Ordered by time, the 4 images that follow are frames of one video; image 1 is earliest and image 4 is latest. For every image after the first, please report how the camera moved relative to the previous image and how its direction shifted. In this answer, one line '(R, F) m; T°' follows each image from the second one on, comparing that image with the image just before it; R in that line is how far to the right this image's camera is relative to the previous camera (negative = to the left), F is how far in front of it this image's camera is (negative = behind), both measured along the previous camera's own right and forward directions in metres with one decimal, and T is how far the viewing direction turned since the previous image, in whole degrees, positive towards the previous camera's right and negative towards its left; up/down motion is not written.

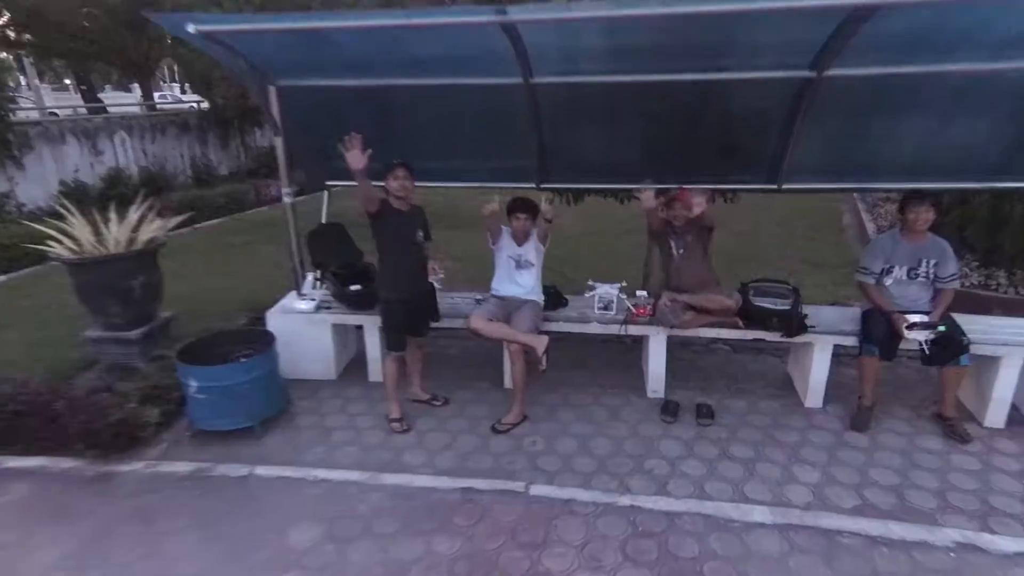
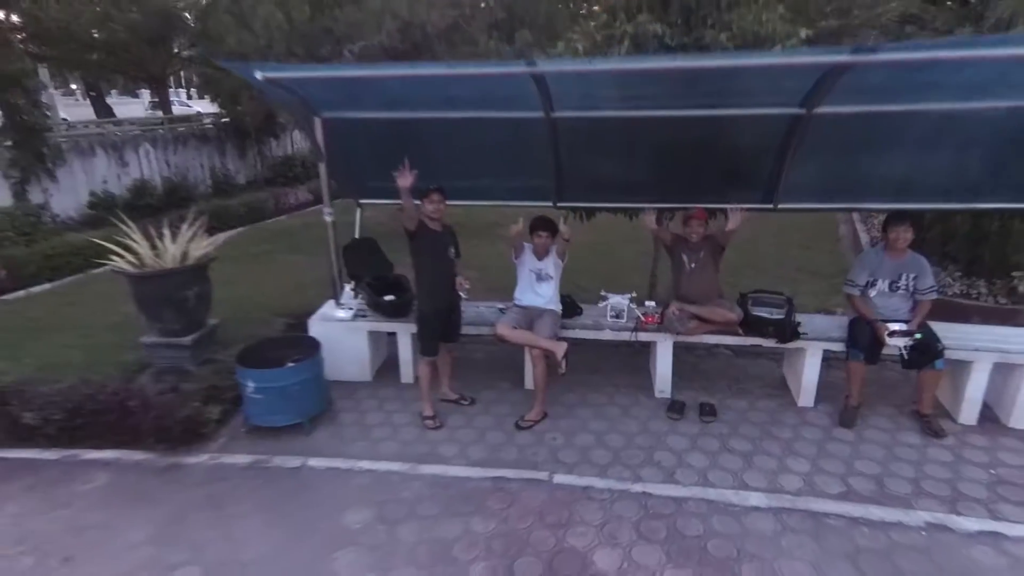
(-0.1, -0.4) m; 0°
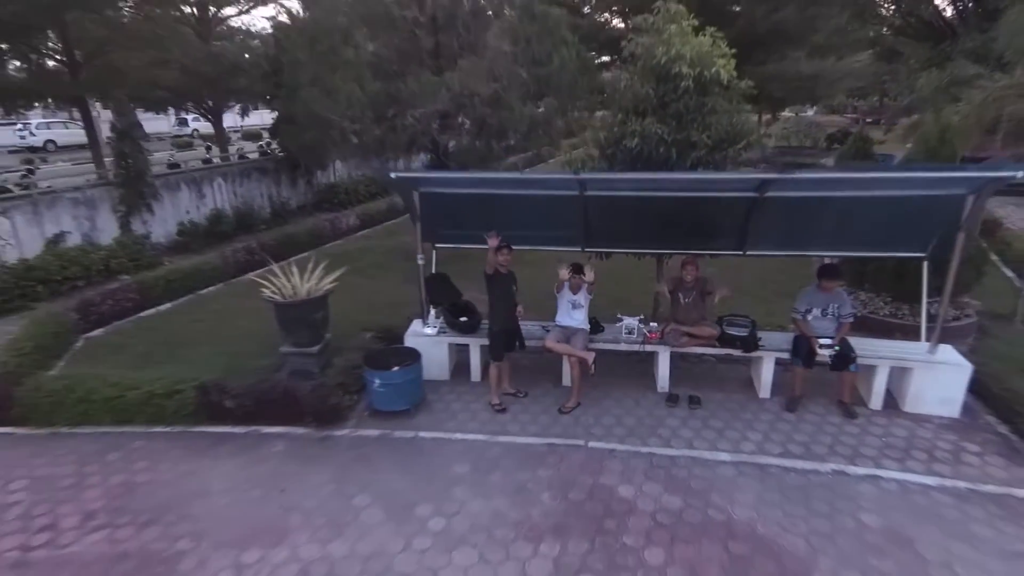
(-0.4, -1.8) m; 0°
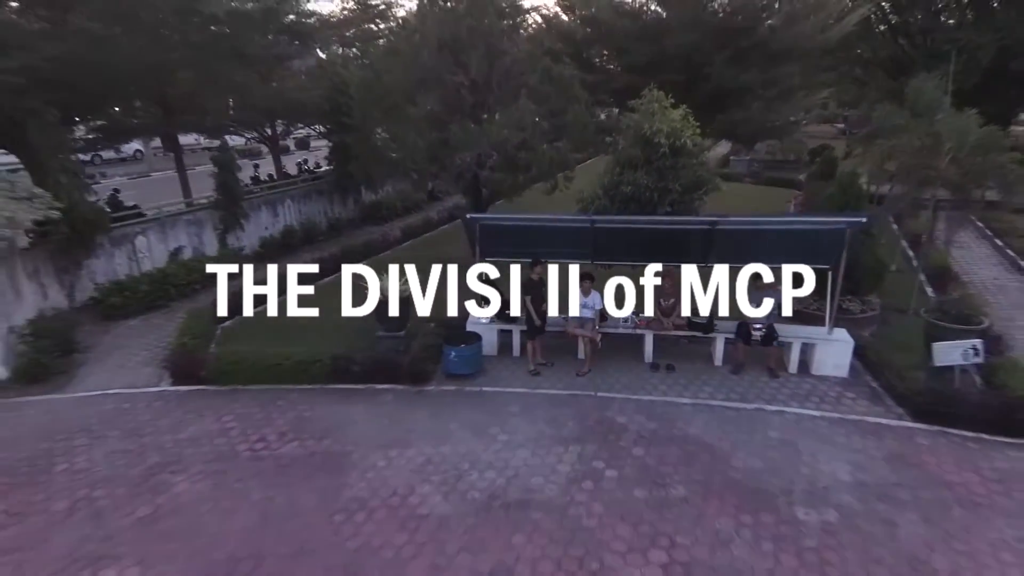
(-0.4, -2.7) m; 0°
